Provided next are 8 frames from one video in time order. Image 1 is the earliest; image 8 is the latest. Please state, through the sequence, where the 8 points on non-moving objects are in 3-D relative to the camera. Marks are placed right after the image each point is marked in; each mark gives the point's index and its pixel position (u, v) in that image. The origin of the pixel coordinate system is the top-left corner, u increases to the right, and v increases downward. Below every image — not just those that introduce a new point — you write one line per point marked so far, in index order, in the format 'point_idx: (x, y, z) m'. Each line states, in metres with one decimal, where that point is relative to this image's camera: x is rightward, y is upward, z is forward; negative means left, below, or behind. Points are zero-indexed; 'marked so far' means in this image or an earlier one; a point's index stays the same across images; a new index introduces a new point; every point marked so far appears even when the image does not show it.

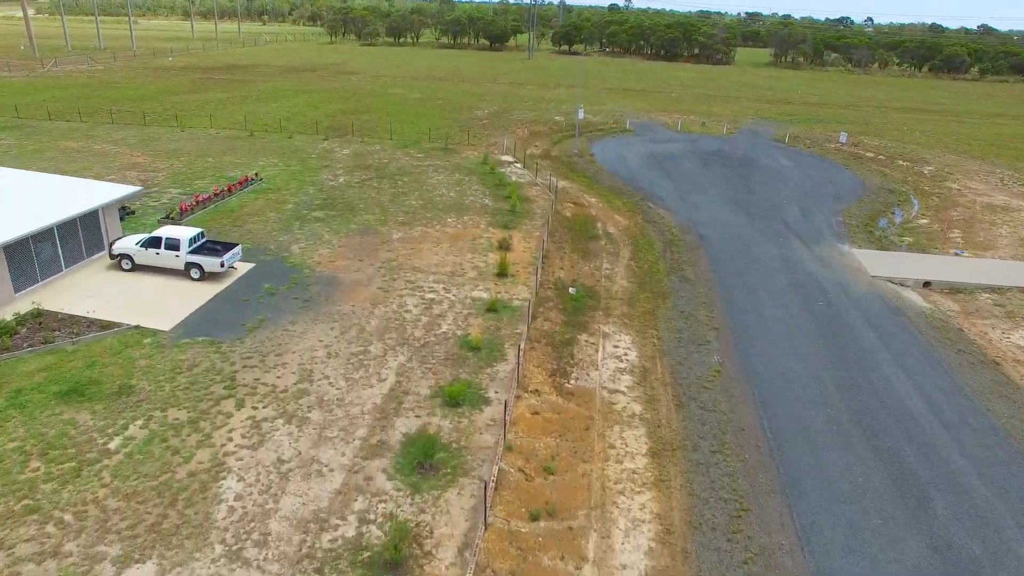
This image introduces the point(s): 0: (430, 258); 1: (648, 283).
0: (-1.9, +0.7, +17.2) m
1: (+3.2, +0.1, +17.5) m
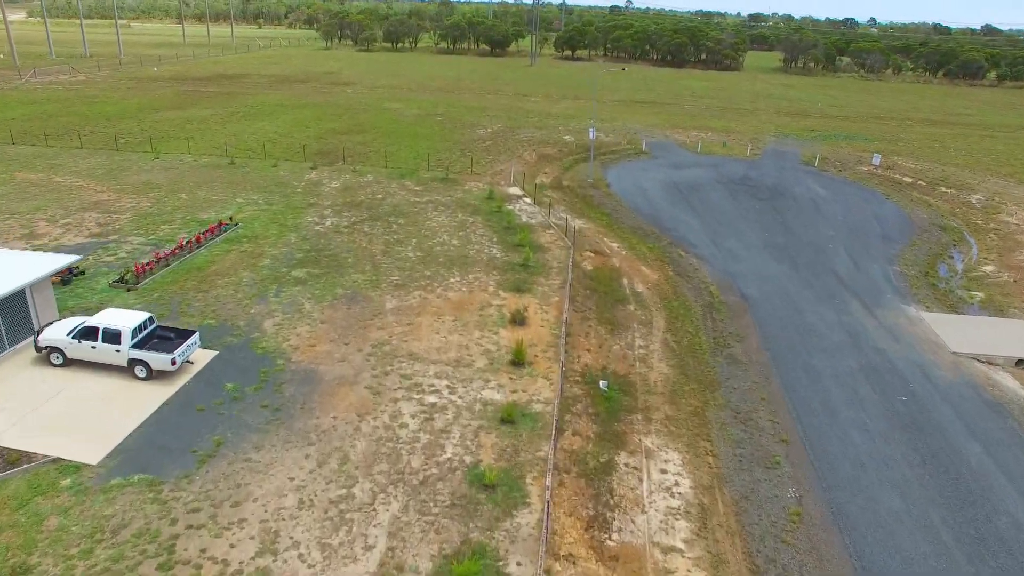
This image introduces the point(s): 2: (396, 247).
0: (-1.6, -1.0, +14.4) m
1: (+3.6, -1.6, +14.6) m
2: (-3.1, +1.1, +19.7) m
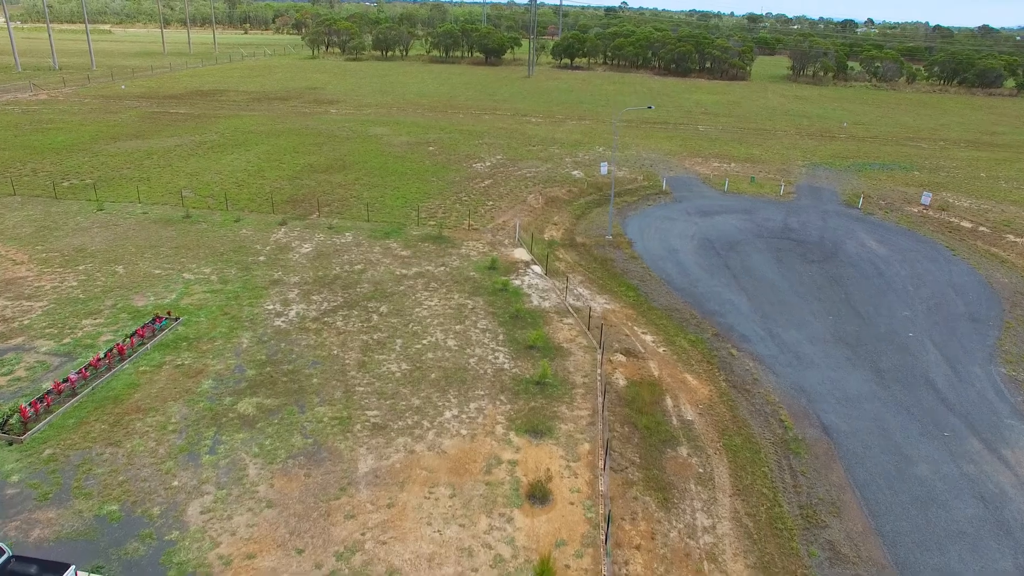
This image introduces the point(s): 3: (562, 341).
0: (-1.3, -3.5, +10.2) m
1: (+3.9, -4.0, +10.5) m
2: (-2.9, -1.4, +15.5) m
3: (+1.1, -1.2, +16.5) m
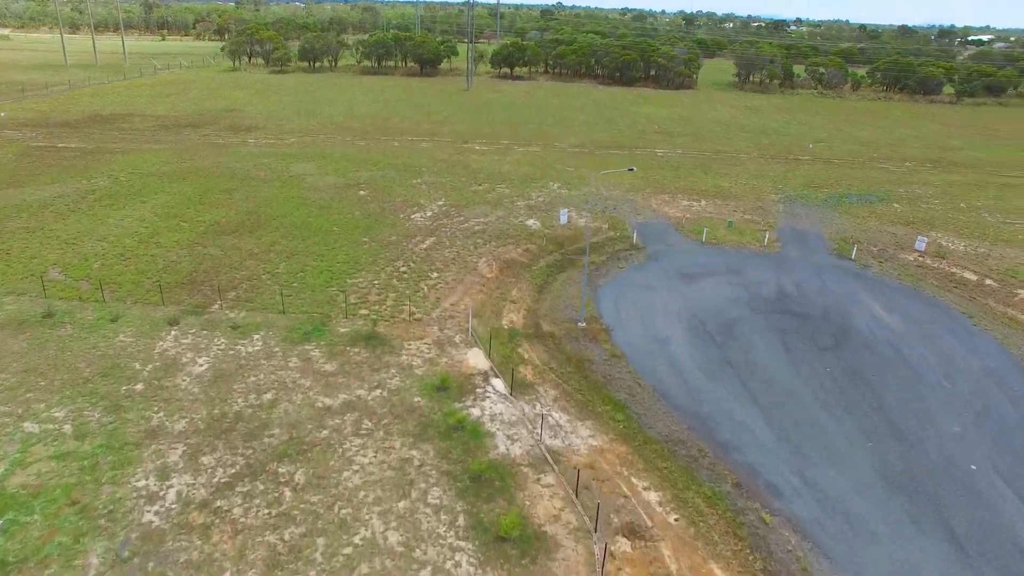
0: (-1.3, -6.3, +5.8) m
1: (+3.8, -6.6, +6.5) m
2: (-3.4, -4.2, +11.0) m
3: (+0.5, -3.9, +12.2) m
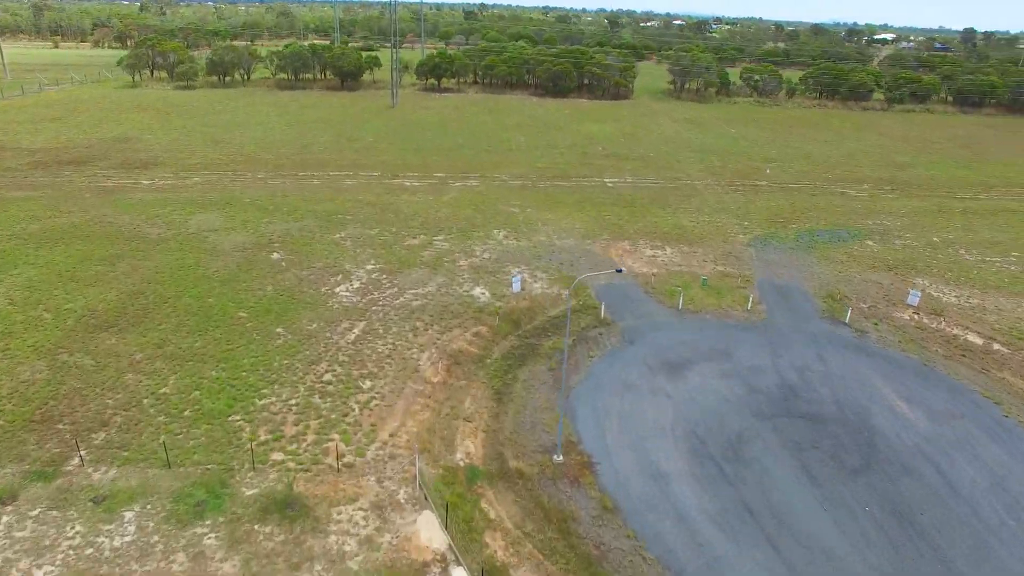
0: (-0.7, -9.0, +1.6) m
1: (+4.4, -9.2, +2.8) m
2: (-3.3, -7.0, +6.5) m
3: (+0.5, -6.6, +8.1) m
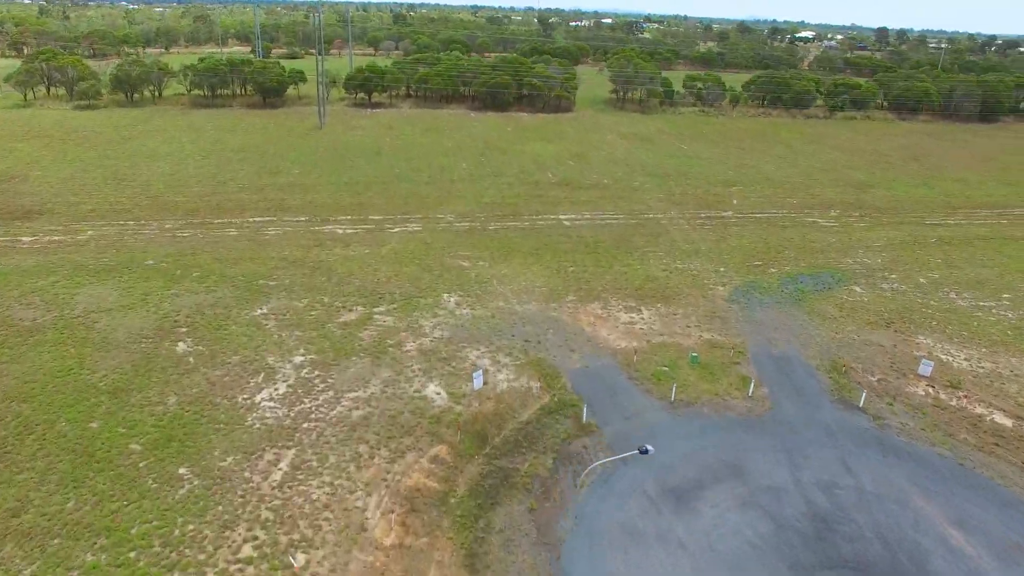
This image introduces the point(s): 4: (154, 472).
0: (+0.5, -11.7, -2.3) m
1: (+5.5, -11.6, -0.7) m
2: (-2.6, -9.8, +2.4) m
3: (+1.0, -9.2, +4.3) m
4: (-7.9, -4.1, +16.1) m
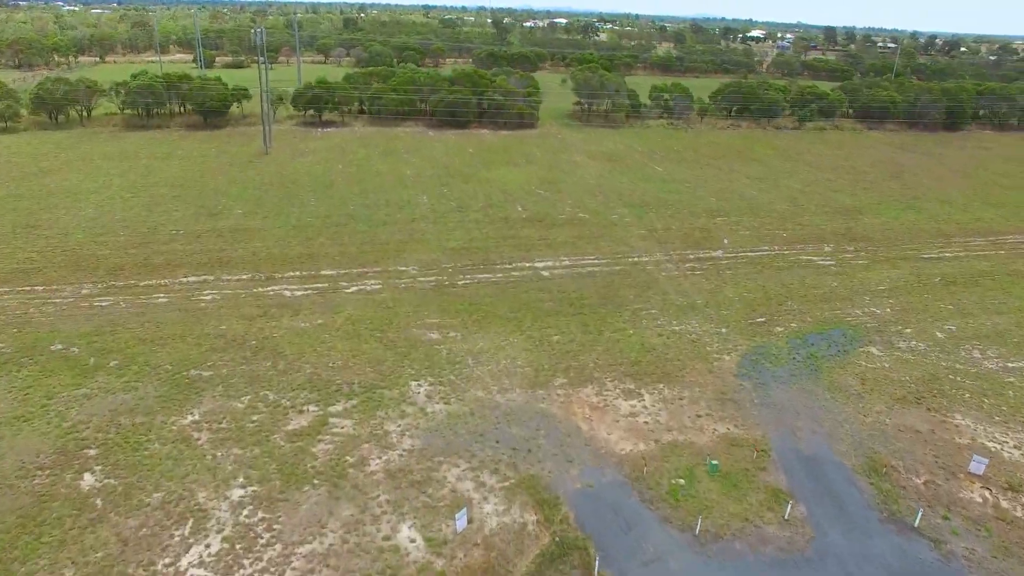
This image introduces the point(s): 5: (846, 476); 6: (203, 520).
0: (+1.8, -14.3, -5.9) m
1: (+6.7, -14.1, -4.0) m
2: (-1.6, -12.5, -1.4) m
3: (+1.9, -11.7, +0.7) m
4: (-7.8, -6.8, +11.9) m
5: (+8.6, -4.8, +18.8) m
6: (-6.9, -5.1, +16.4) m
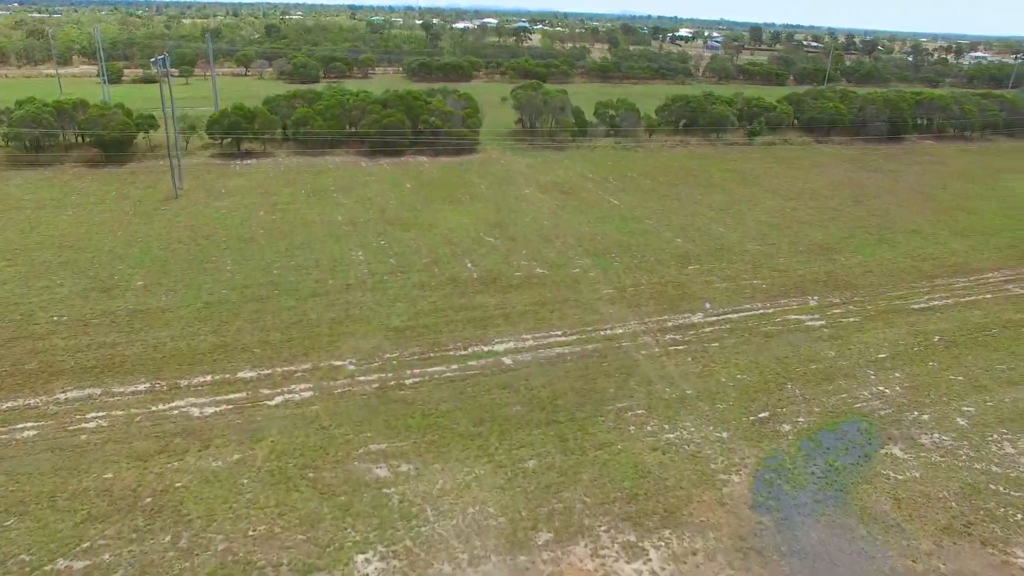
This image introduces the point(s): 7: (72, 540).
0: (+4.0, -17.6, -10.3) m
1: (+8.7, -17.2, -8.0) m
2: (+0.2, -15.9, -6.1) m
3: (+3.4, -15.1, -3.7) m
4: (-7.4, -10.5, +6.7) m
5: (+8.2, -7.8, +14.9) m
6: (-6.9, -8.8, +11.1) m
7: (-10.6, -6.1, +17.7) m
